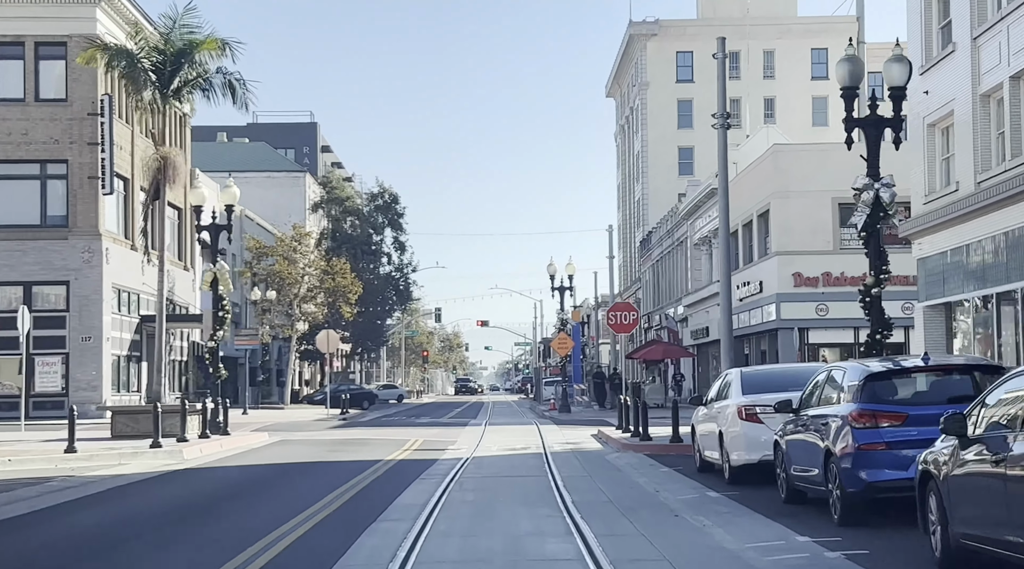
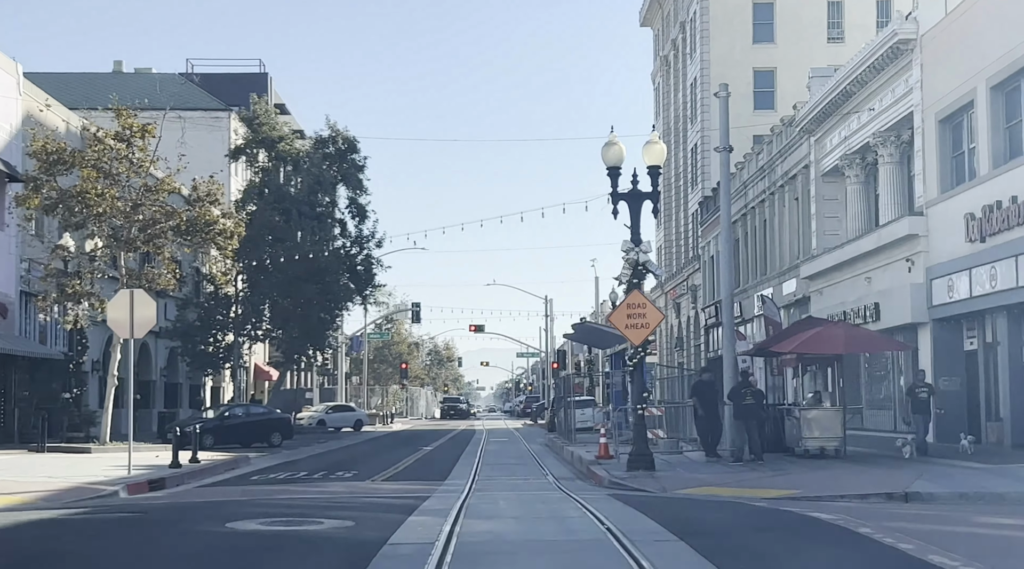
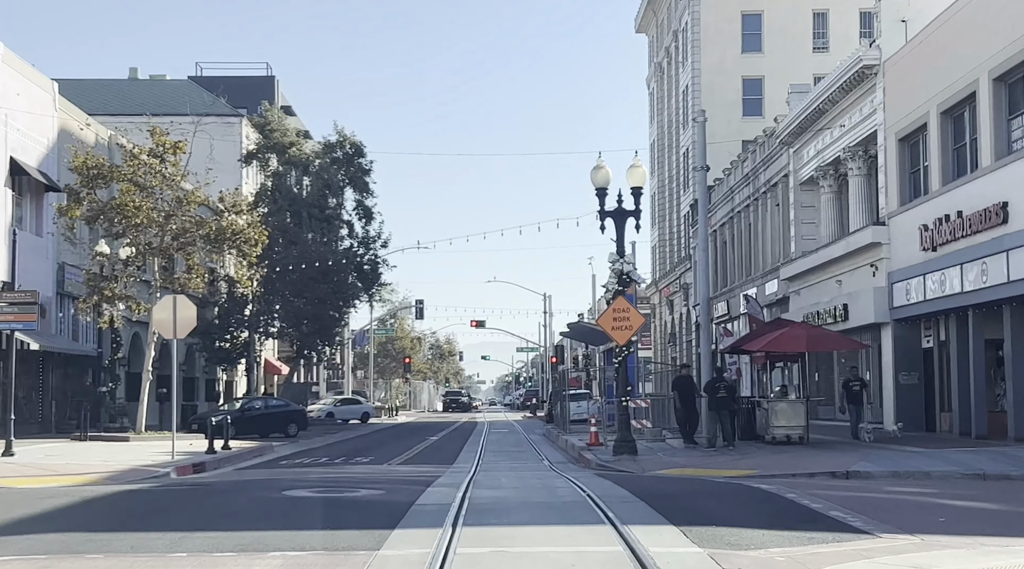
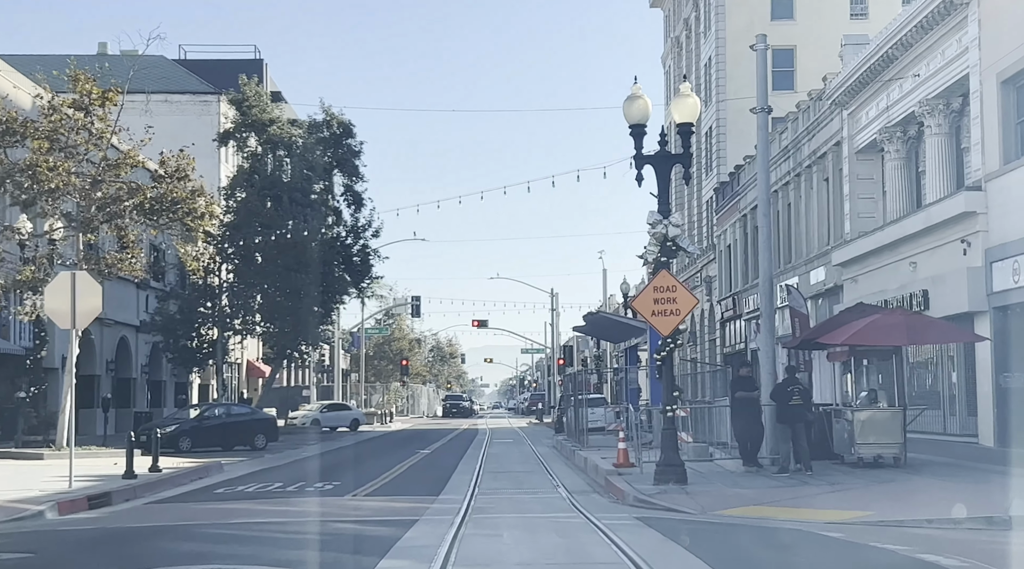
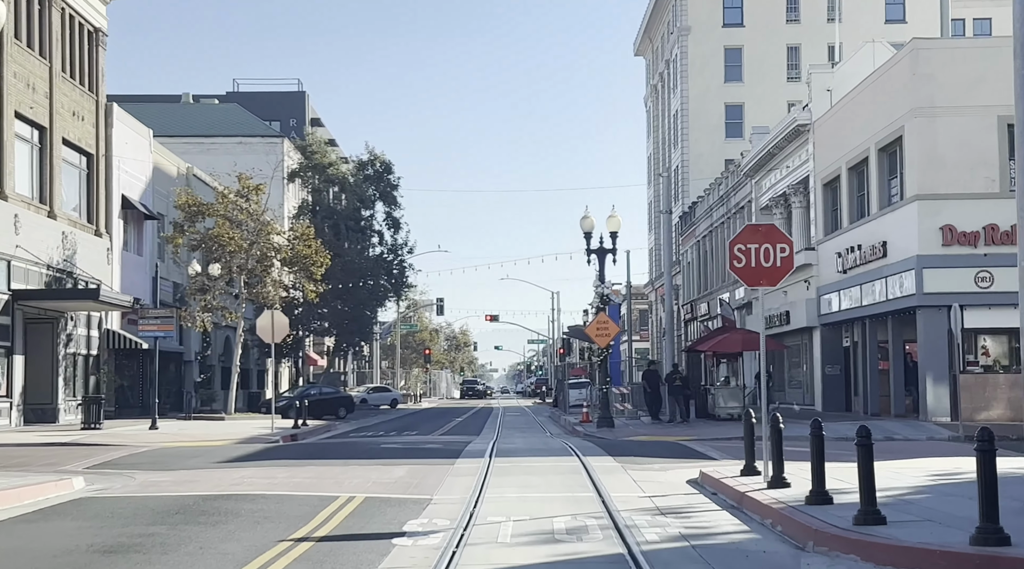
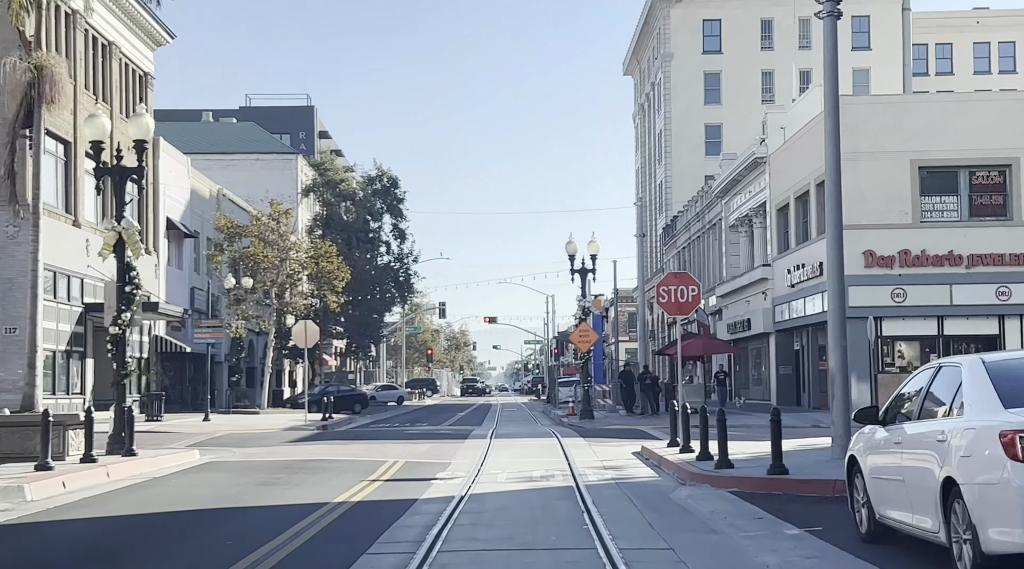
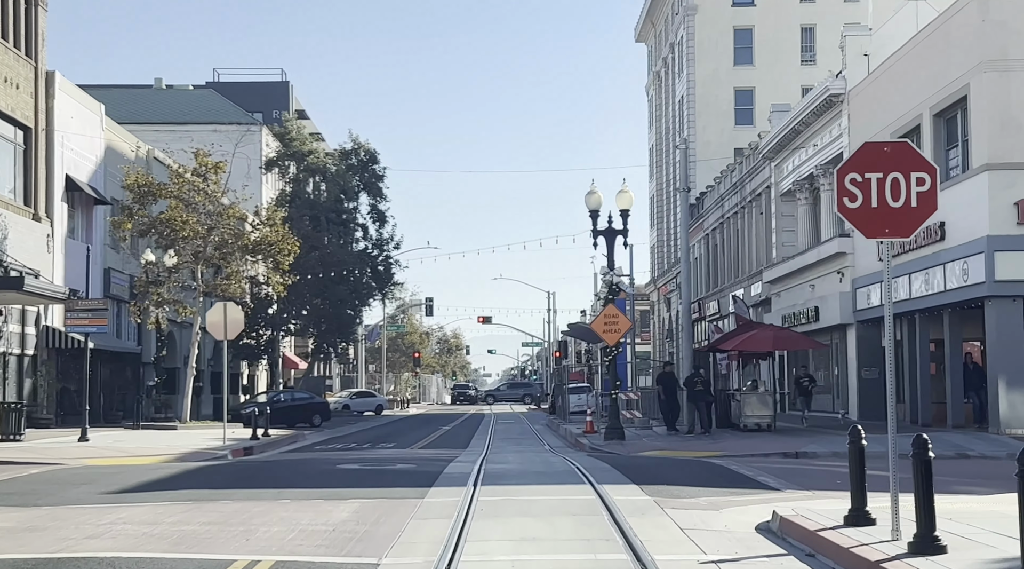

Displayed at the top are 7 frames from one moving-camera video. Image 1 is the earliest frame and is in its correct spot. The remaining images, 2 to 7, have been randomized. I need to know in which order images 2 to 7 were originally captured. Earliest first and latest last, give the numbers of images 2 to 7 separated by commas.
6, 5, 7, 3, 2, 4
